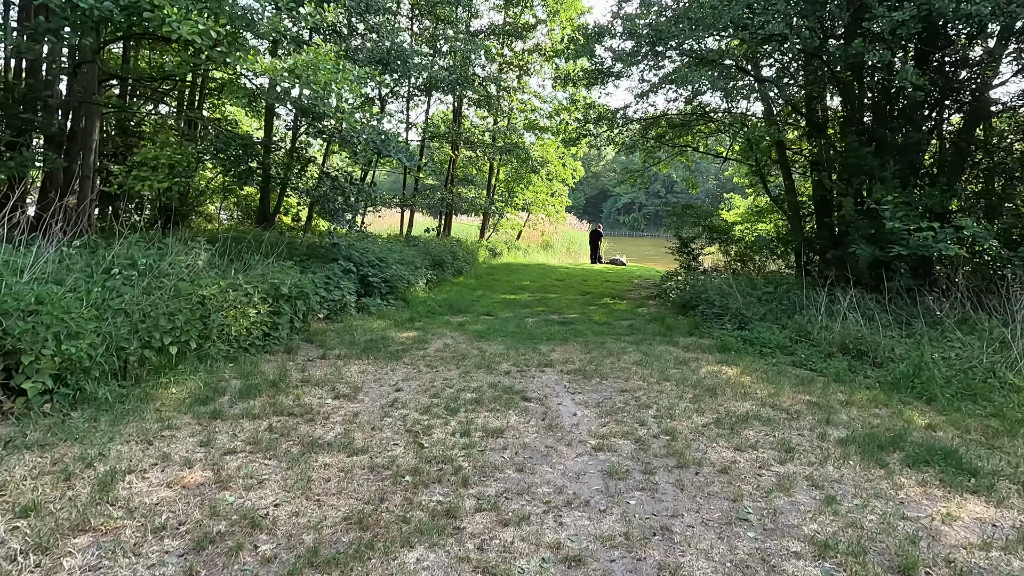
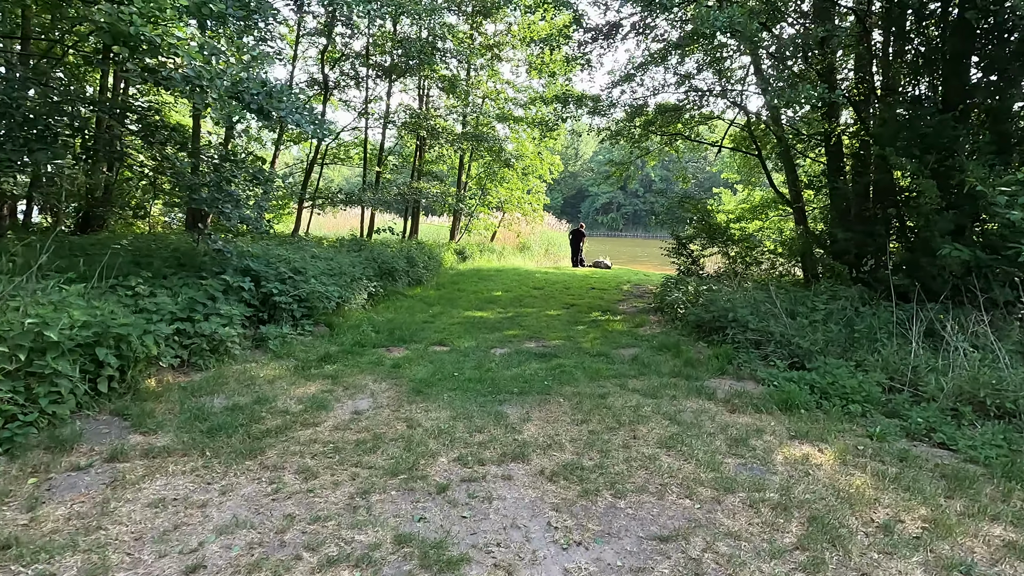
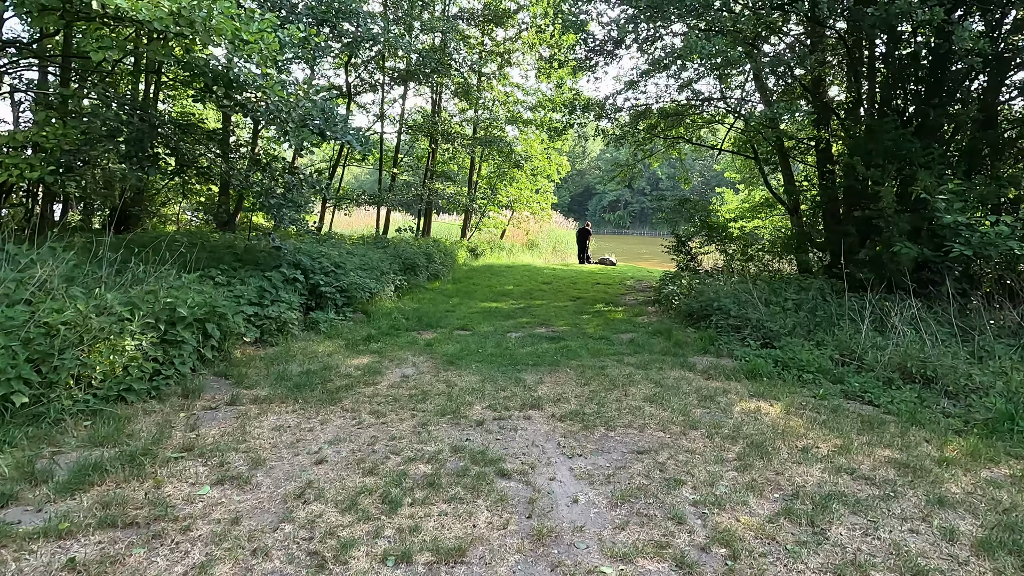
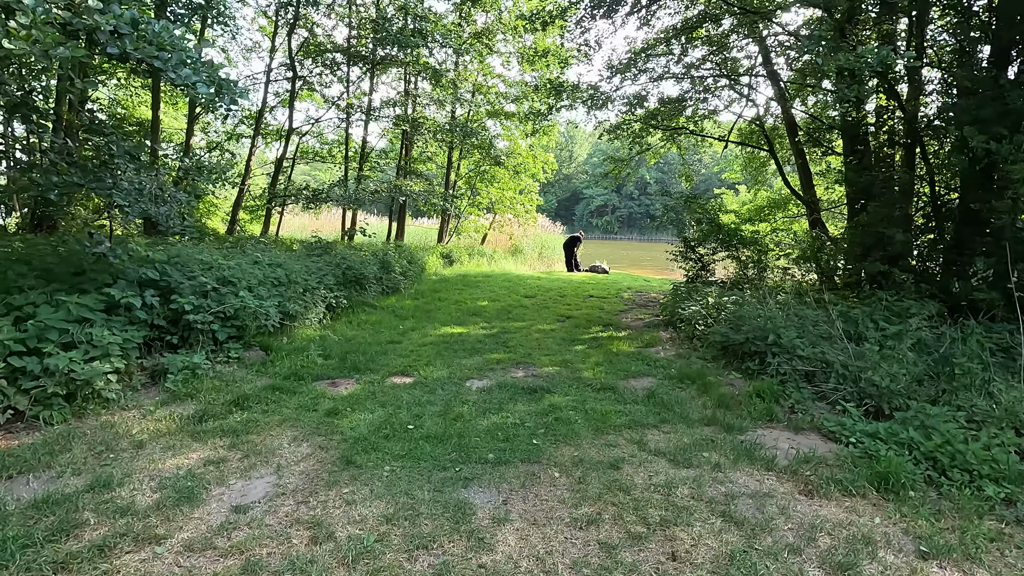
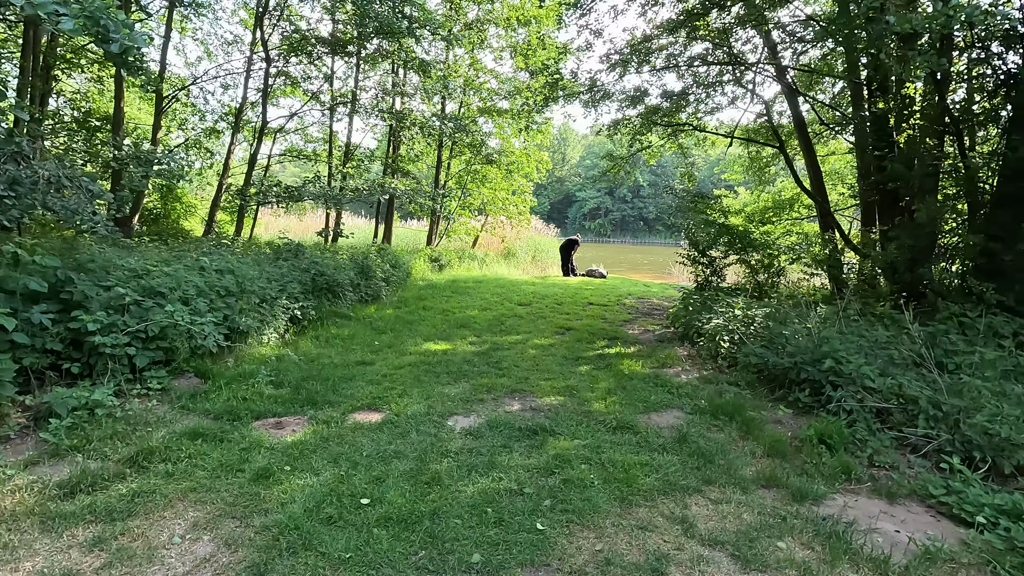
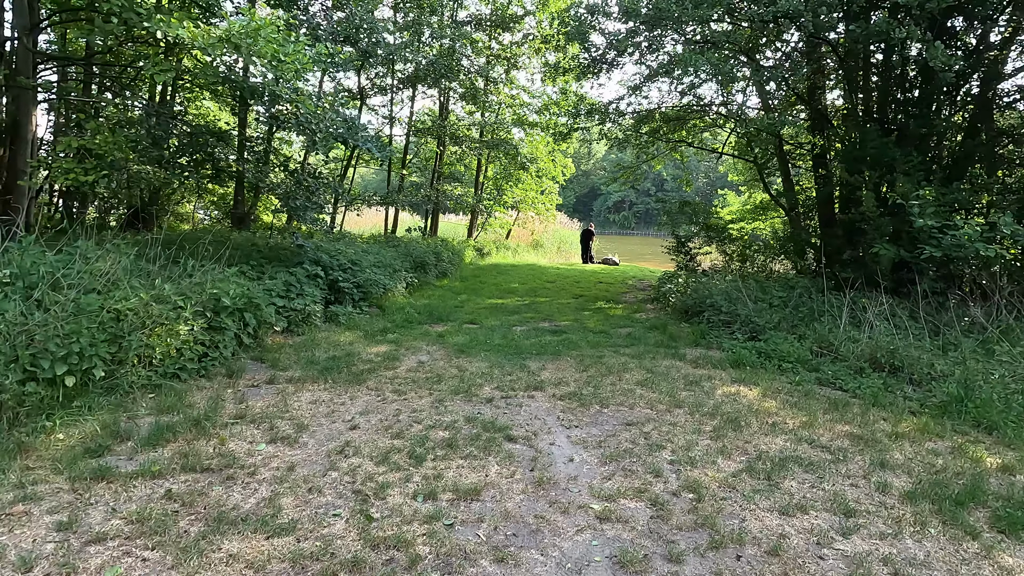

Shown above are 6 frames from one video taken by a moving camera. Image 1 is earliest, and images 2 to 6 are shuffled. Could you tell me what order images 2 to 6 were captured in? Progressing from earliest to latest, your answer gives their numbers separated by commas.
6, 3, 2, 4, 5
